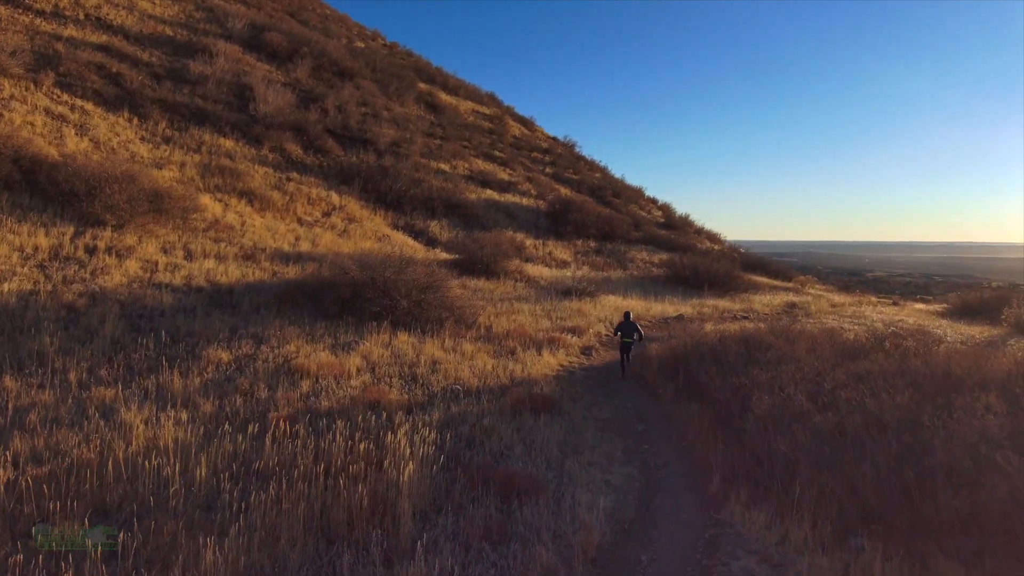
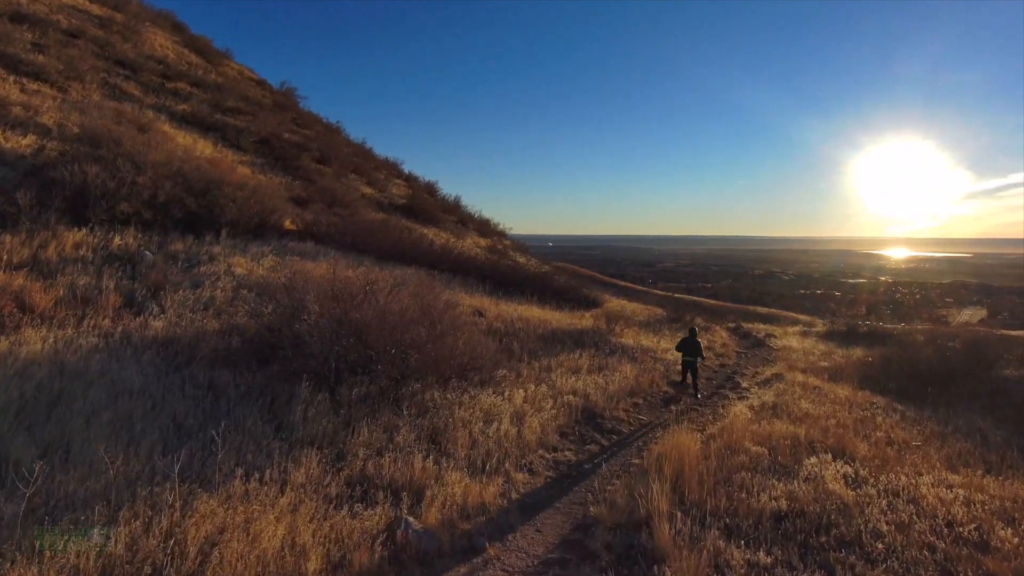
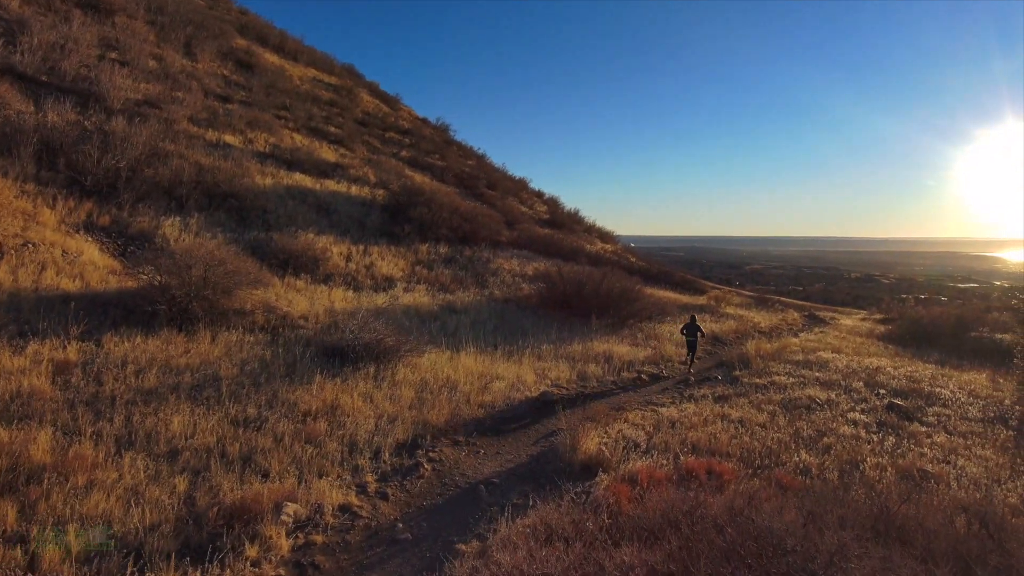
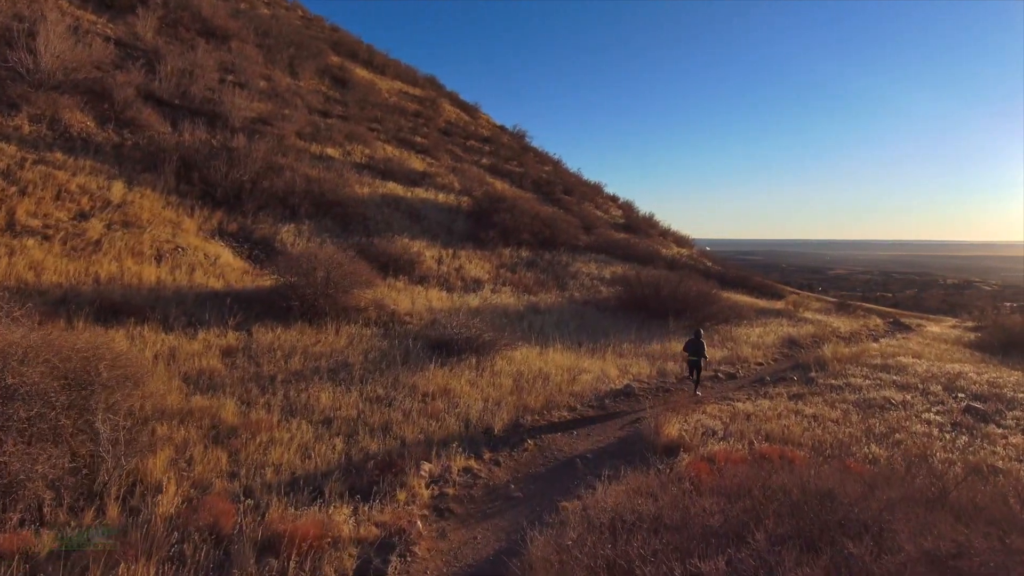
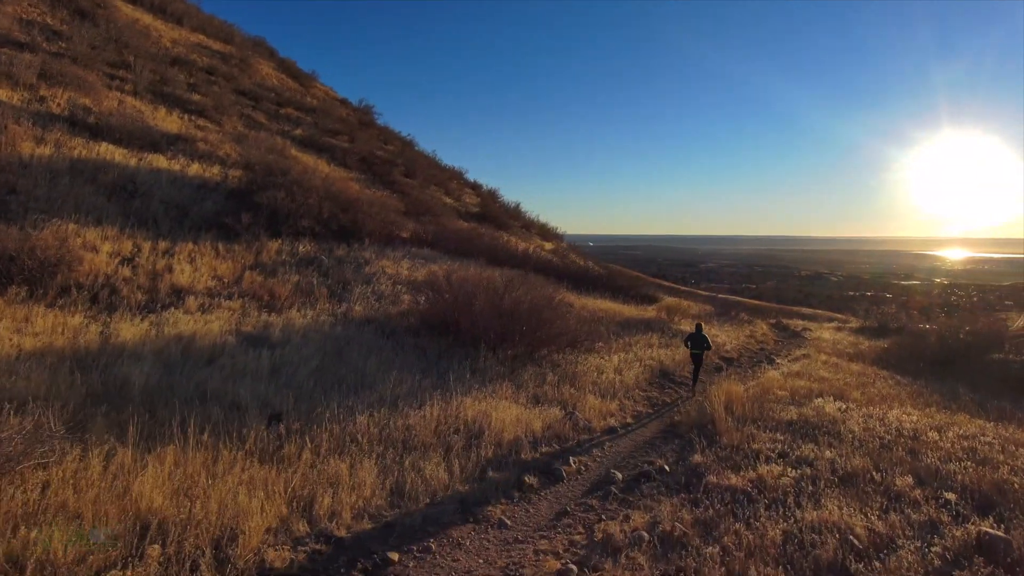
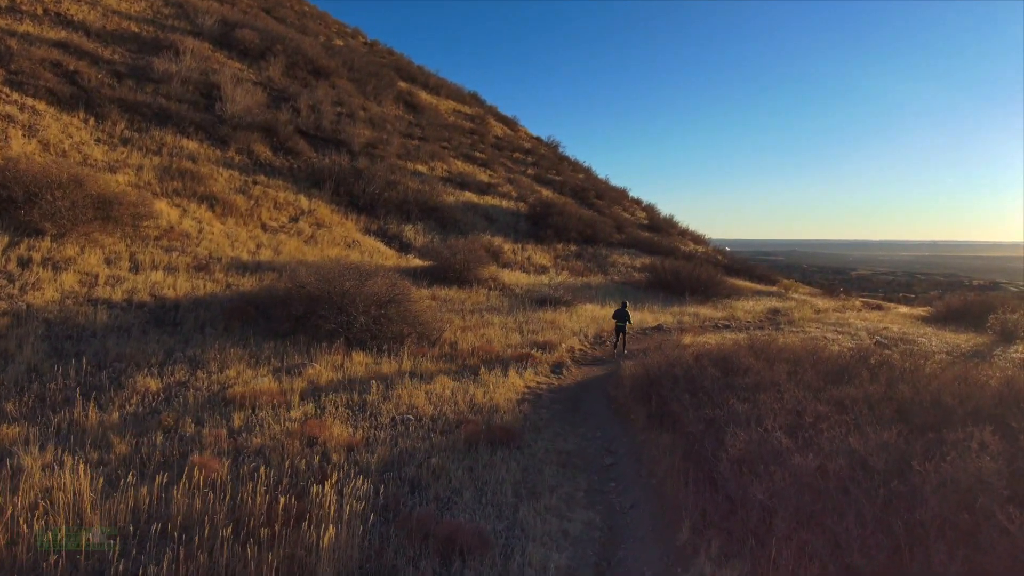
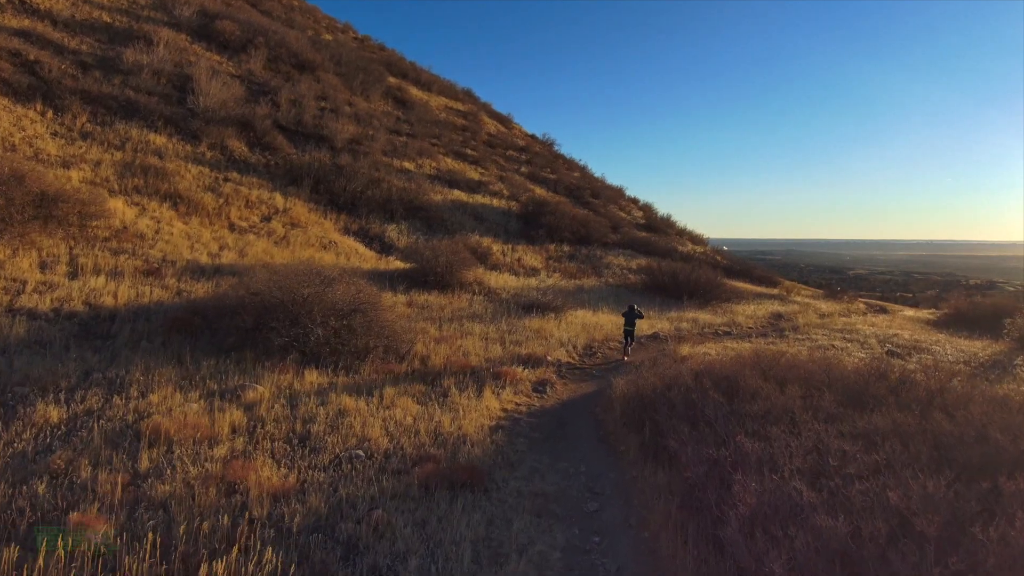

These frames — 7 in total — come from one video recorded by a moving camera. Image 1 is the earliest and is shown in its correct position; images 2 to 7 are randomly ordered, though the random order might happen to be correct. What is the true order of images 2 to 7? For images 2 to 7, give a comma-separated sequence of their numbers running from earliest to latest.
6, 7, 4, 3, 5, 2
